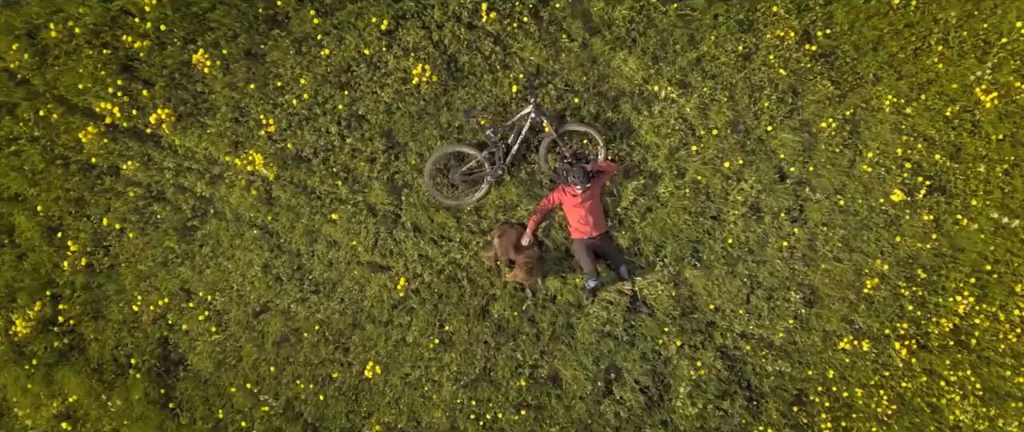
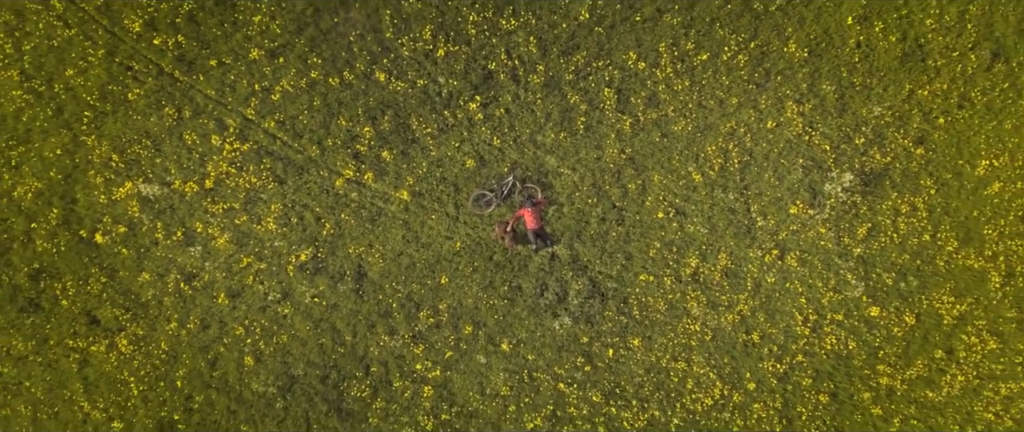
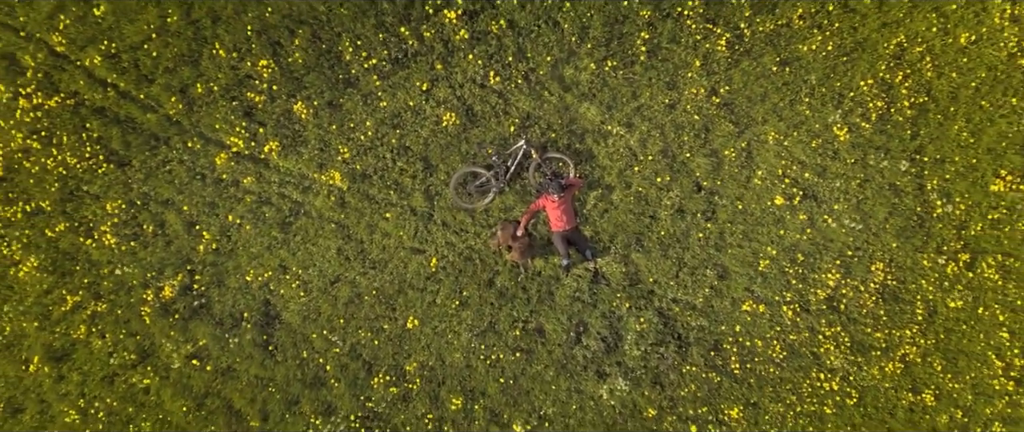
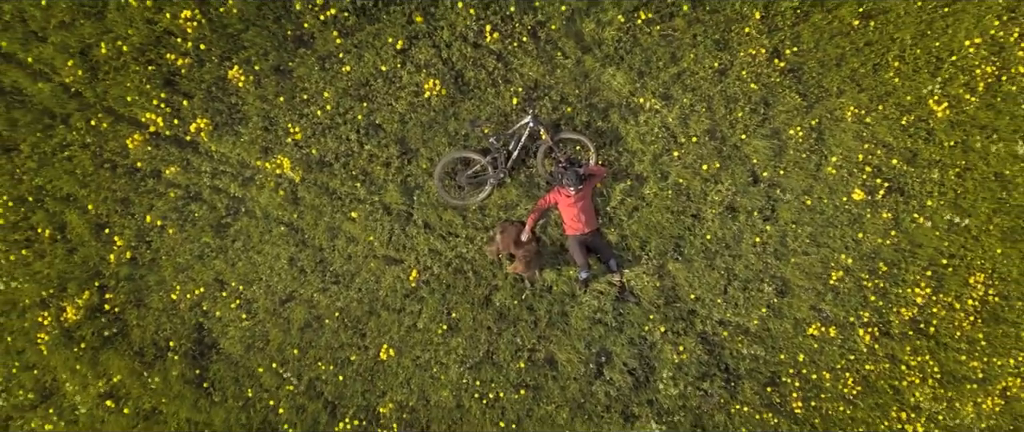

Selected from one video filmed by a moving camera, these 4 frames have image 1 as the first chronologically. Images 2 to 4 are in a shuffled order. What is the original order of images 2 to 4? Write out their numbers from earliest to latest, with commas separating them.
4, 3, 2
